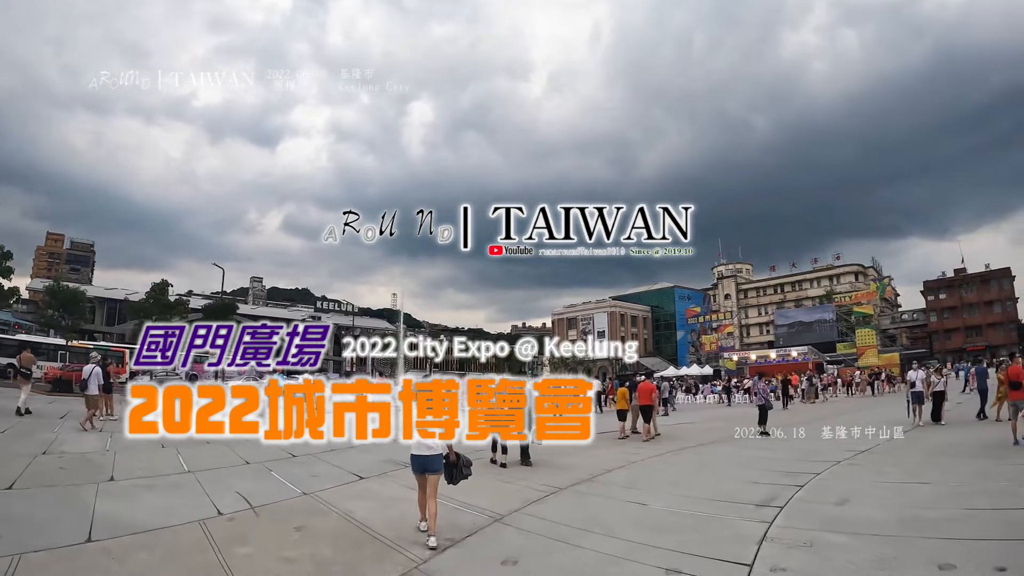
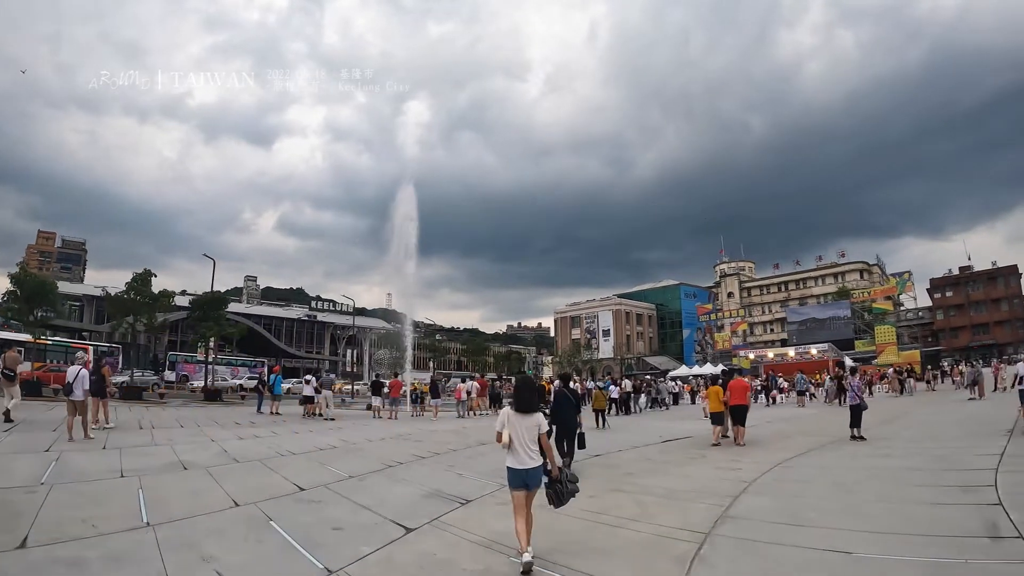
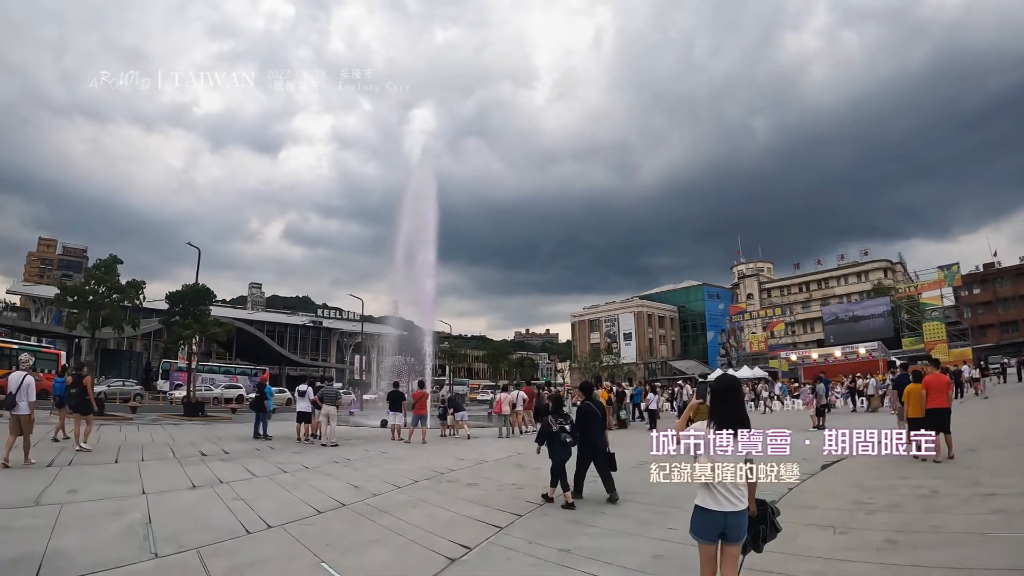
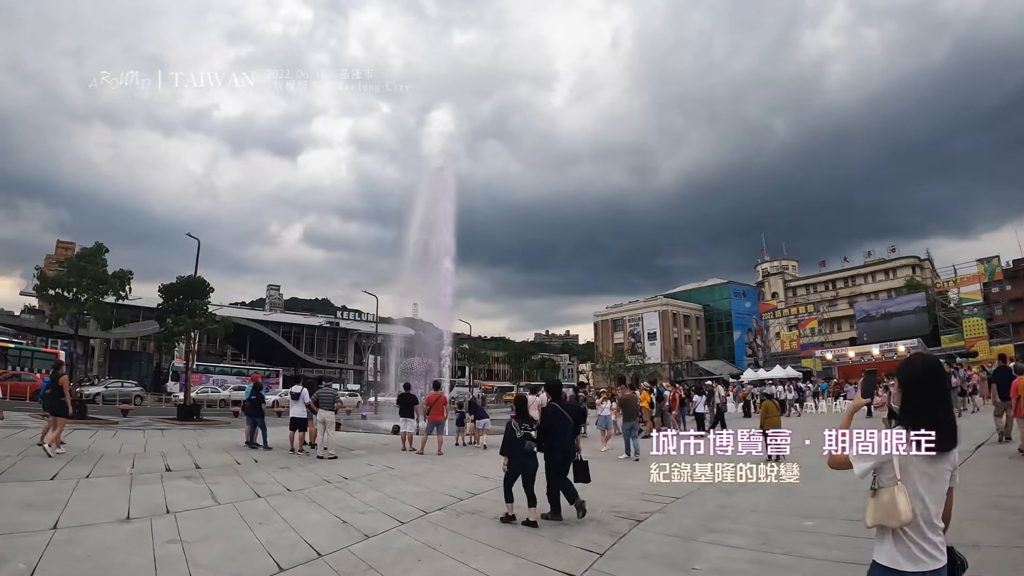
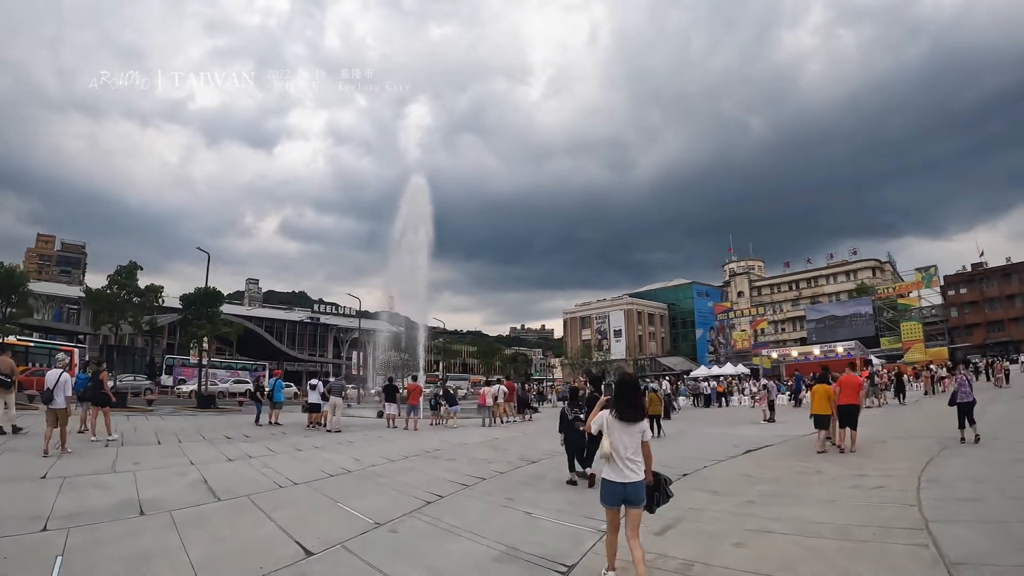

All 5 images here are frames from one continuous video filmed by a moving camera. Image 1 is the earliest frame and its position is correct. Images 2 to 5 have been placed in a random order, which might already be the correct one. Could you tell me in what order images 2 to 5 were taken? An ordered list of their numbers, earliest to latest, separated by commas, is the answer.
2, 5, 3, 4
